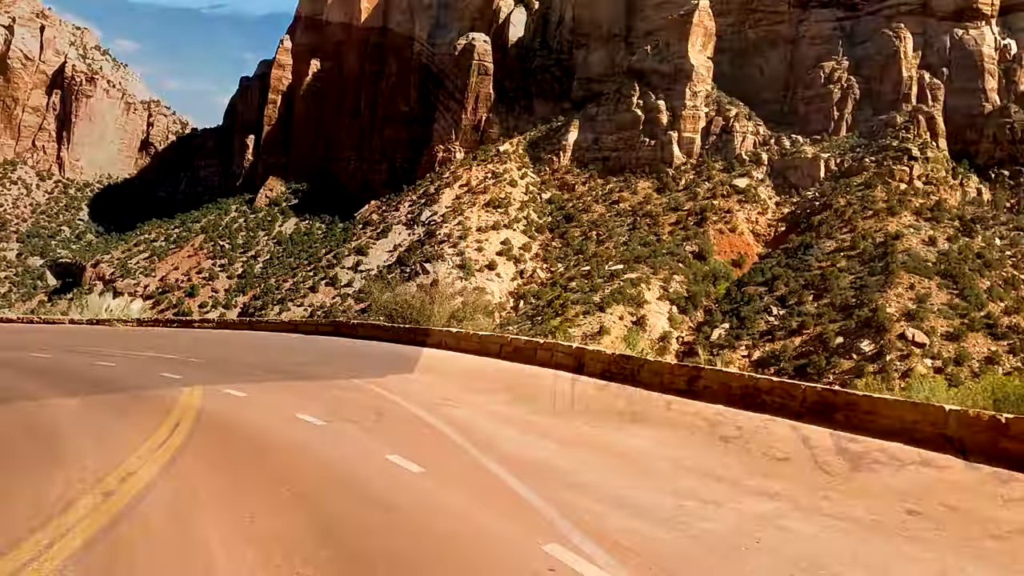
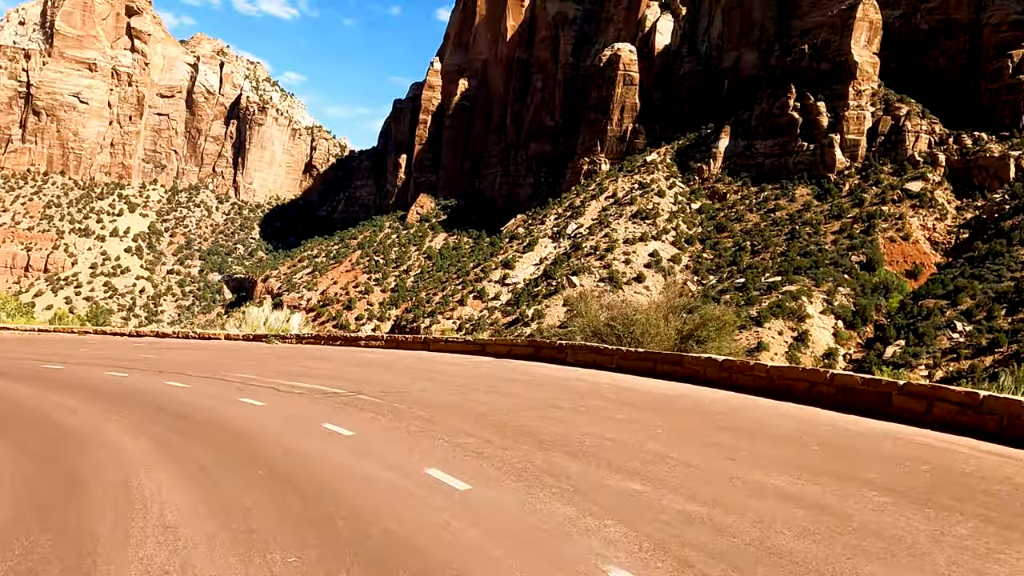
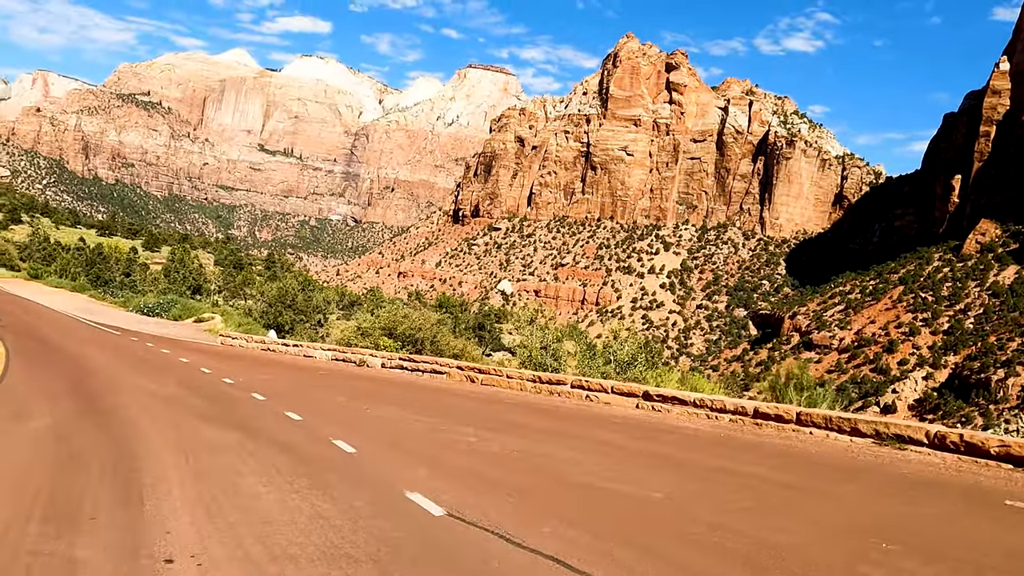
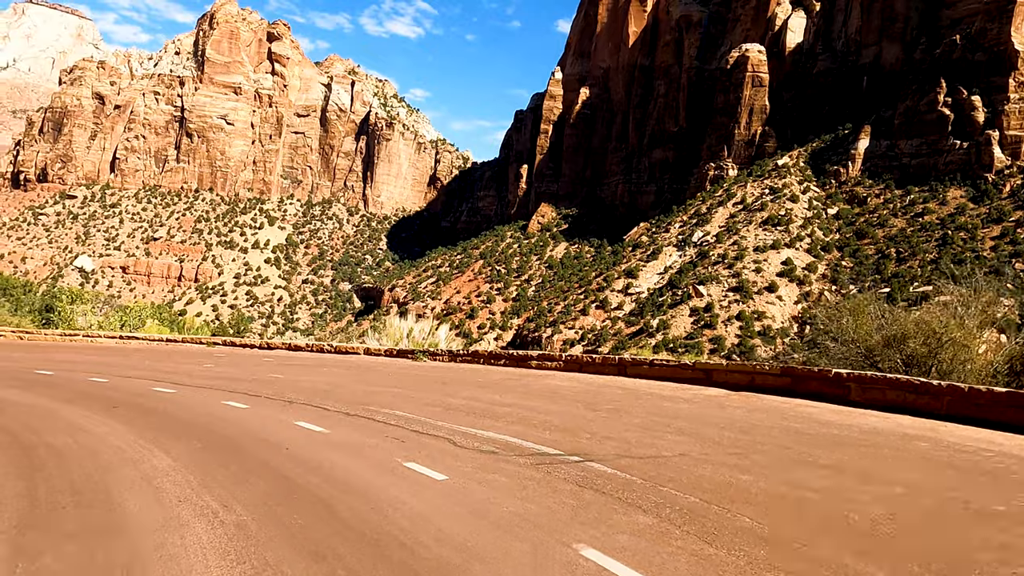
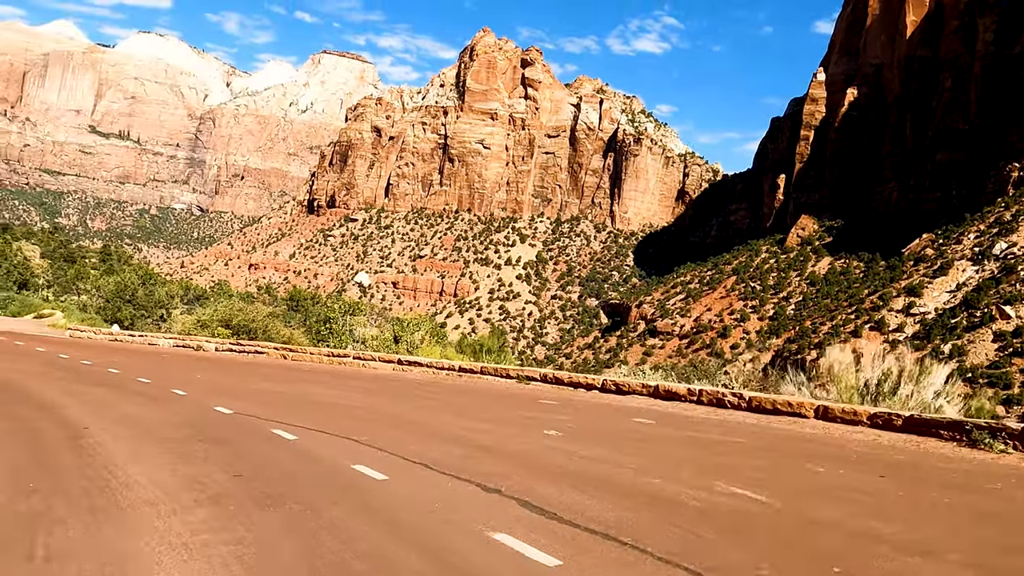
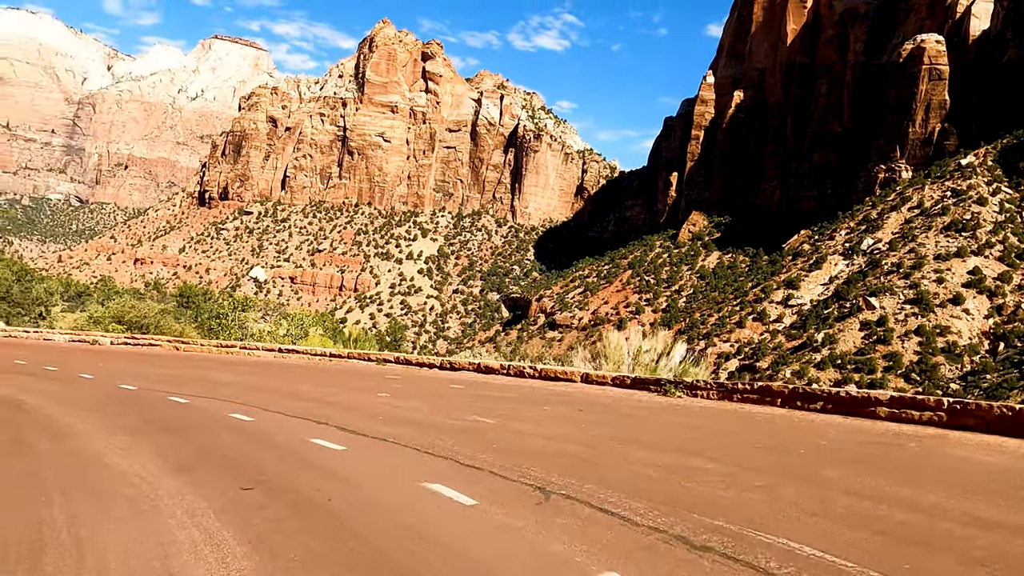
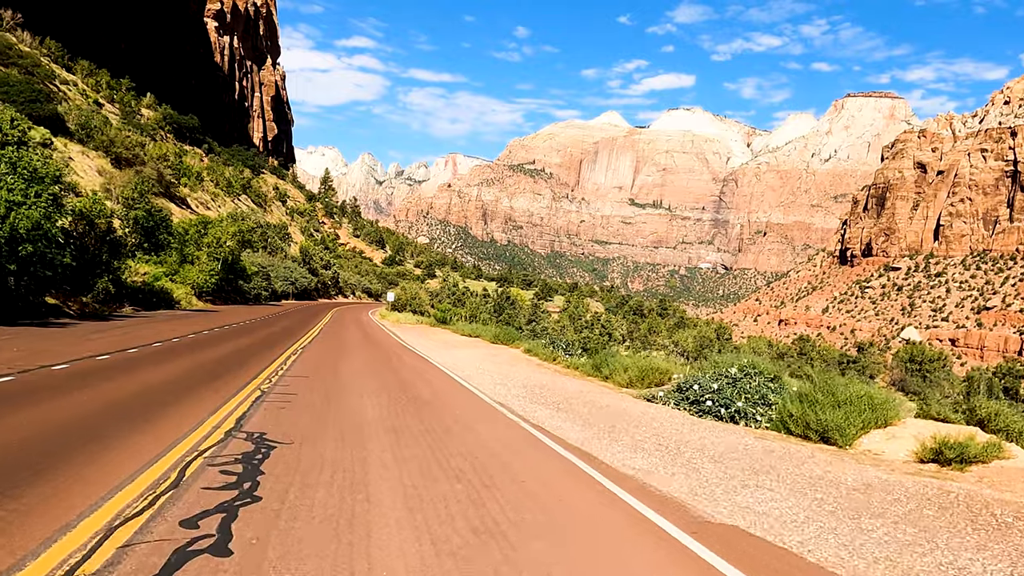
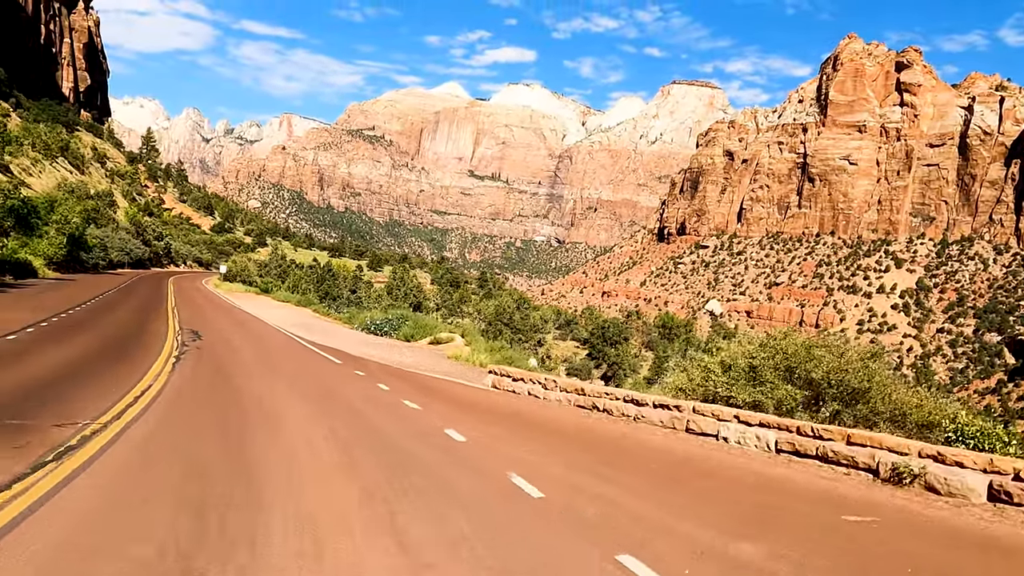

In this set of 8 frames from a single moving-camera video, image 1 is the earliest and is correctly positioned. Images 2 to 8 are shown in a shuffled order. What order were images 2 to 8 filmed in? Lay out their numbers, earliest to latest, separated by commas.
2, 4, 6, 5, 3, 8, 7
